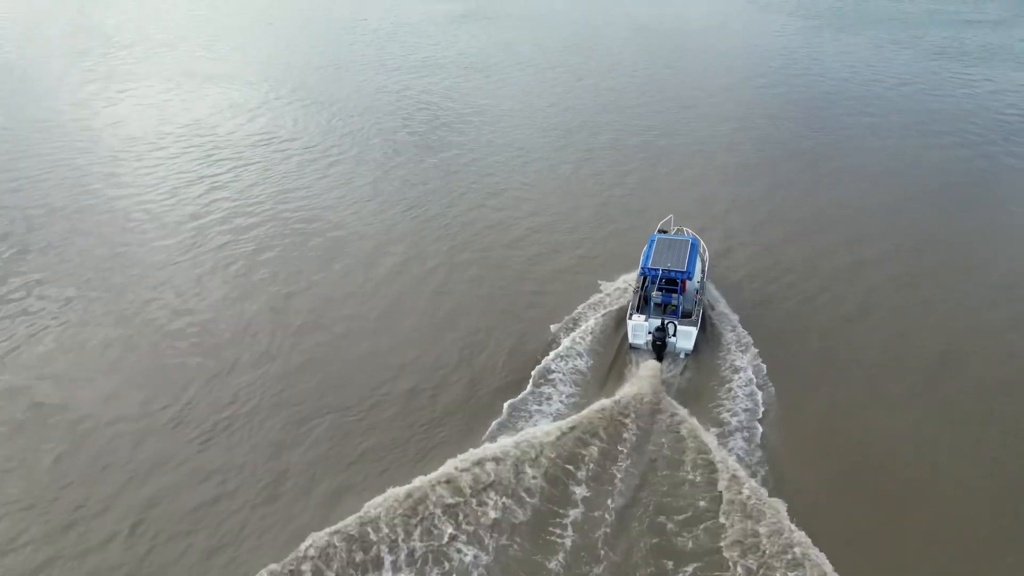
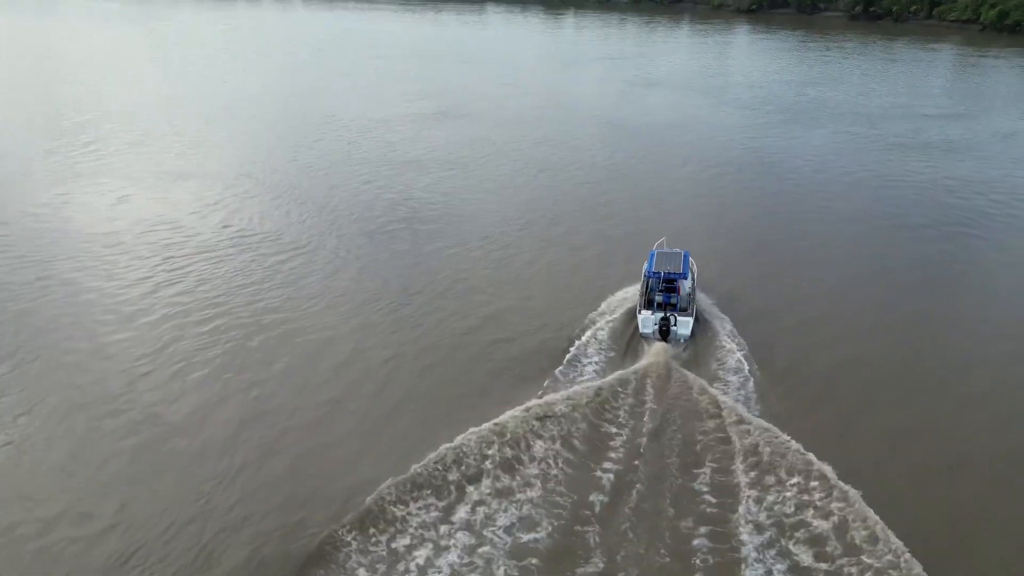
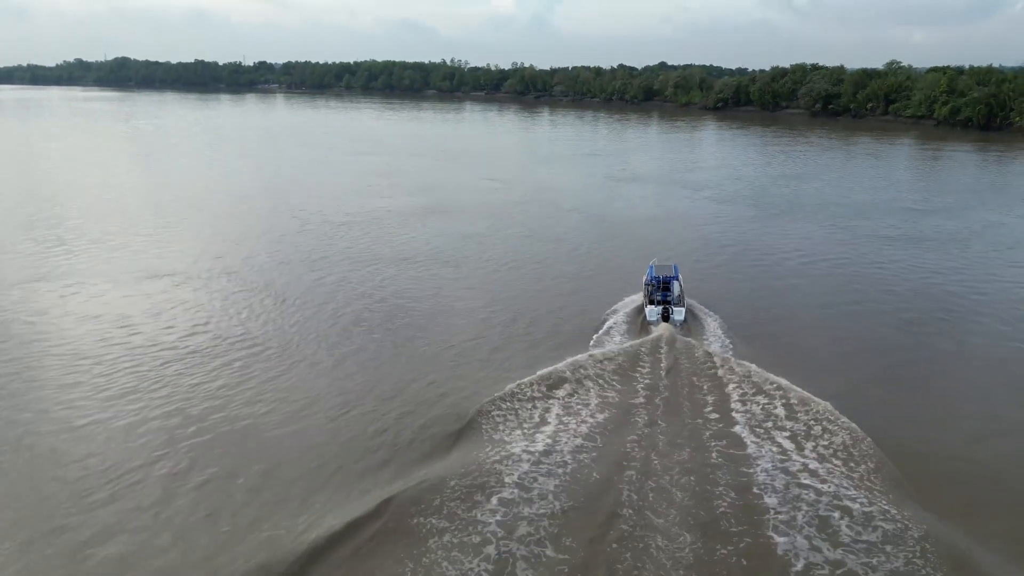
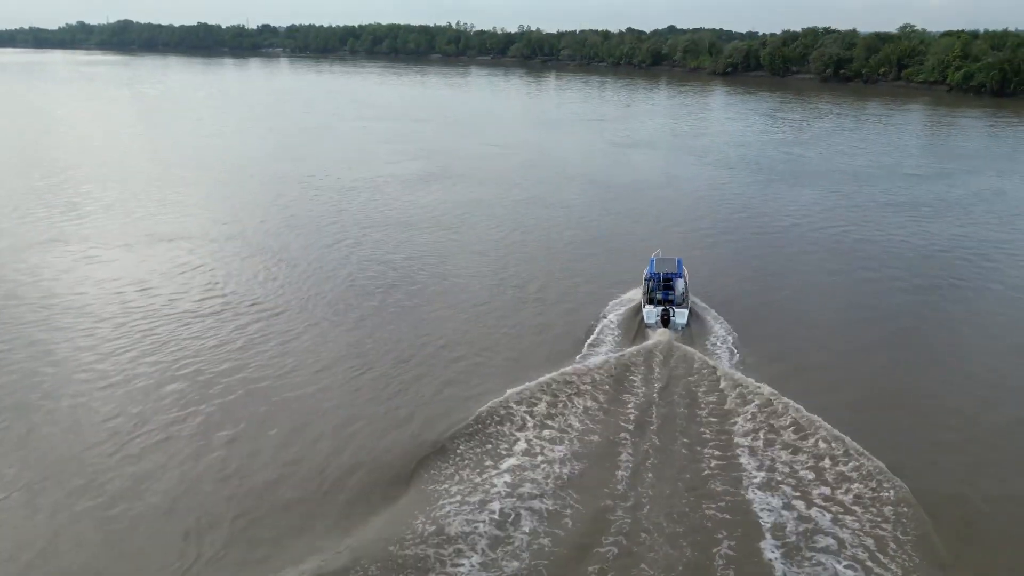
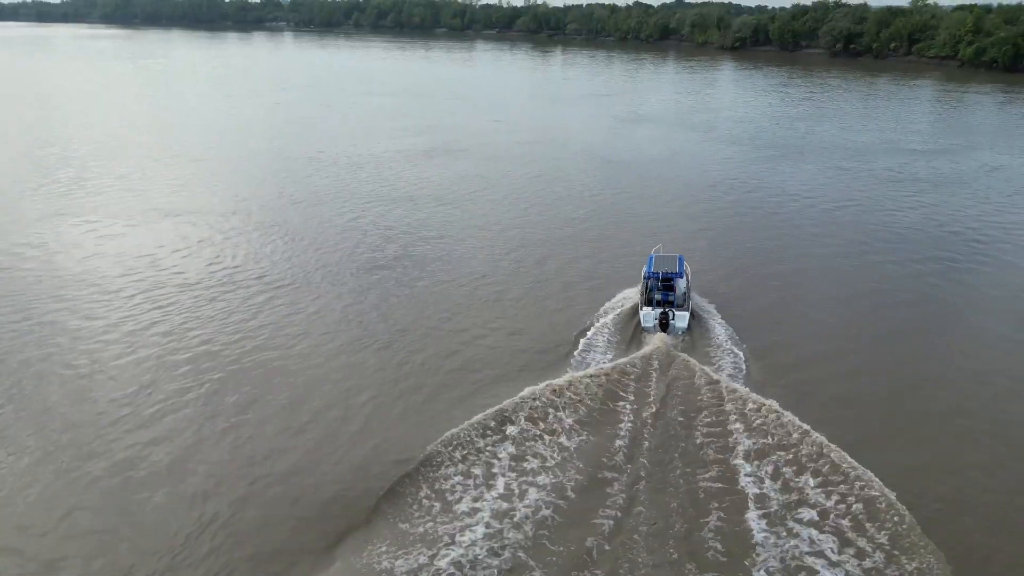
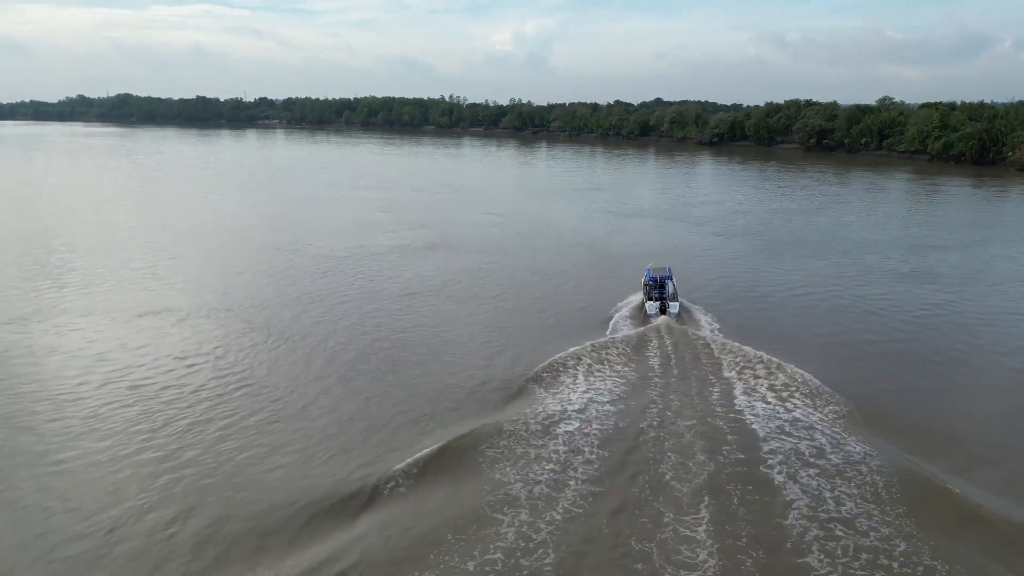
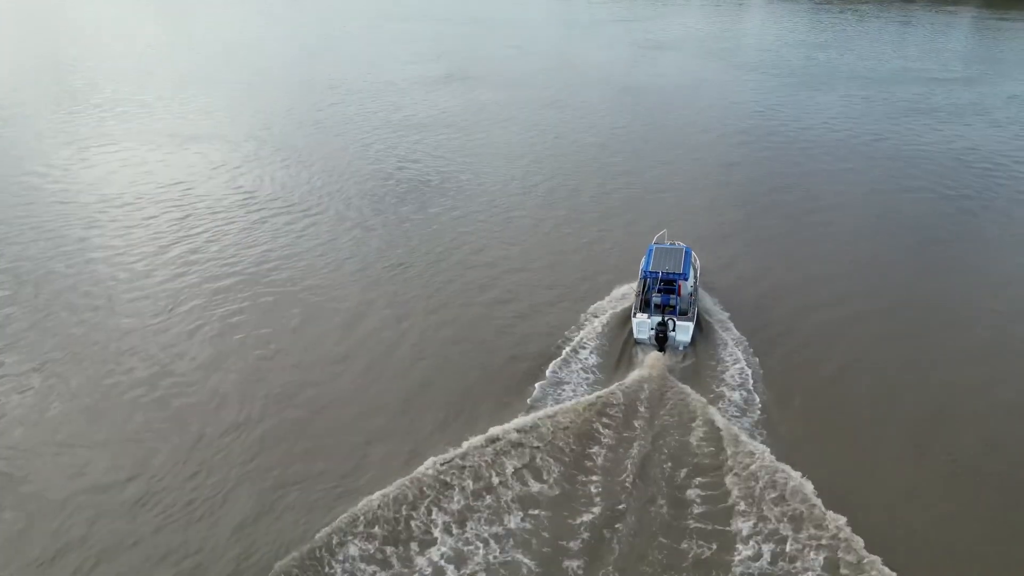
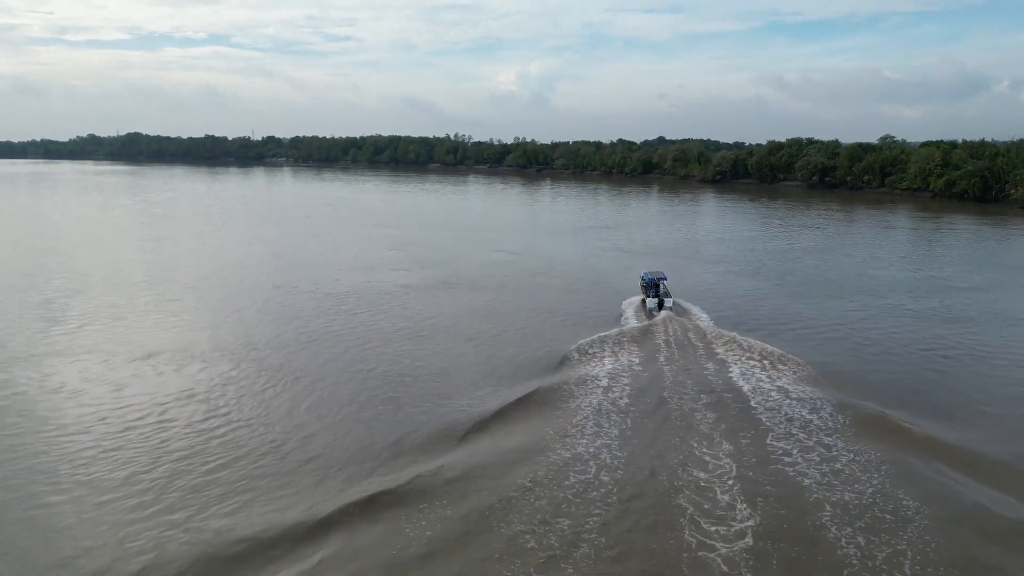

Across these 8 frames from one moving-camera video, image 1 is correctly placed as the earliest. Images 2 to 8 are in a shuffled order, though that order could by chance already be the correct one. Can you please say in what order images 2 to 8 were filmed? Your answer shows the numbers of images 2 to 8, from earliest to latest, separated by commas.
7, 2, 5, 4, 3, 6, 8
